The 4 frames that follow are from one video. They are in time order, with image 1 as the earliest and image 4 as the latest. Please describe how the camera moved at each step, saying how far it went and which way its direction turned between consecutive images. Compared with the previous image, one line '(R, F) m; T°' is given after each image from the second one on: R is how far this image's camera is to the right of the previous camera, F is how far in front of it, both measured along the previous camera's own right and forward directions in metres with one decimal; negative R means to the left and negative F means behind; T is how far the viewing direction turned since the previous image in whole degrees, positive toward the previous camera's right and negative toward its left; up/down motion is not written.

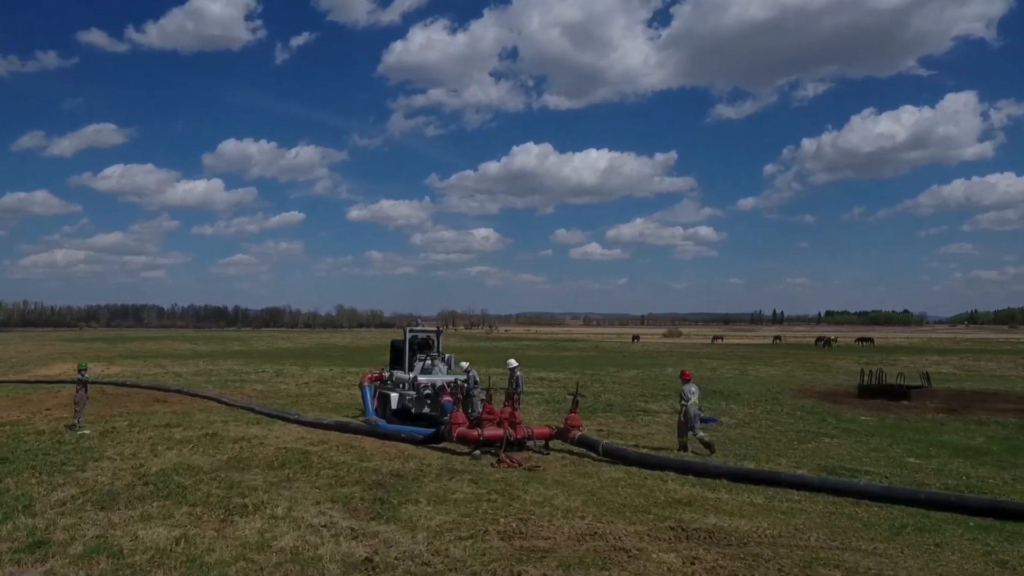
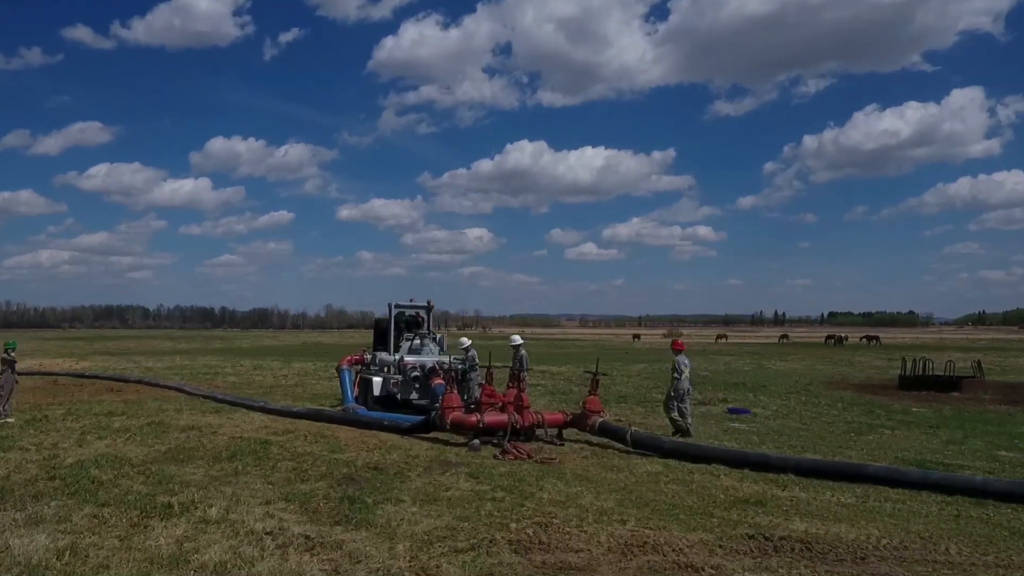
(-0.2, +3.1) m; 0°
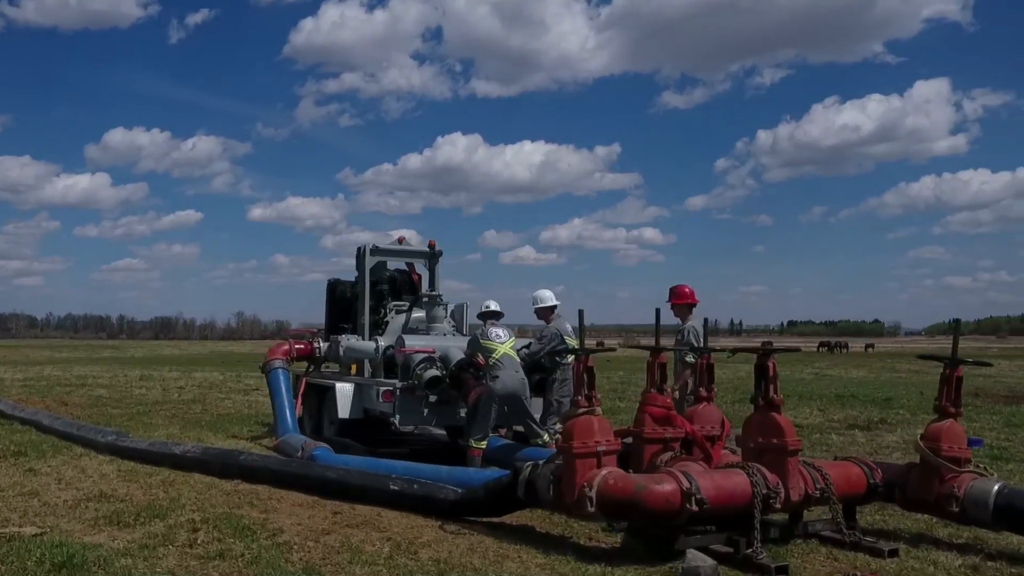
(-1.8, +9.0) m; +5°
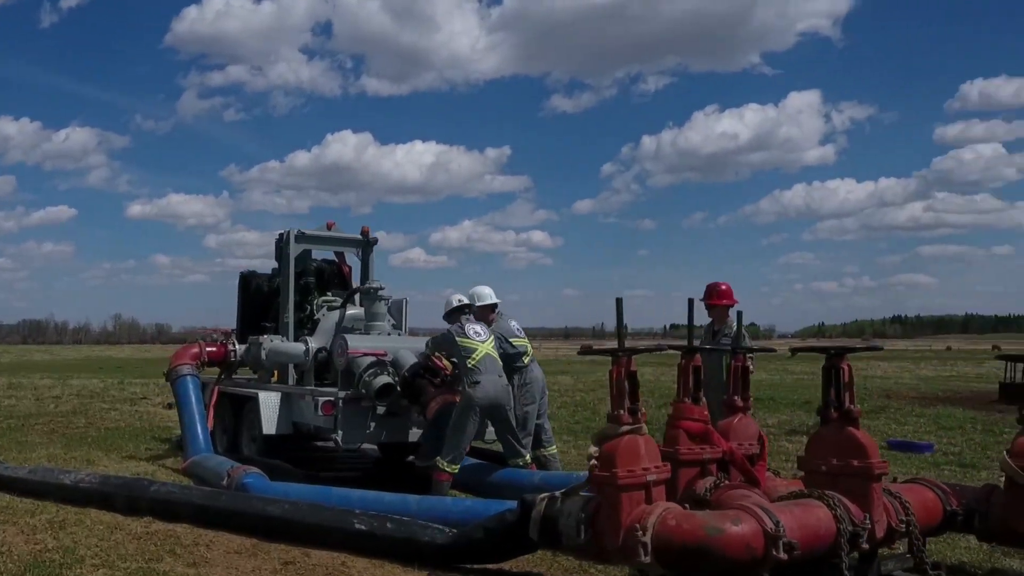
(-0.6, +1.3) m; +7°
